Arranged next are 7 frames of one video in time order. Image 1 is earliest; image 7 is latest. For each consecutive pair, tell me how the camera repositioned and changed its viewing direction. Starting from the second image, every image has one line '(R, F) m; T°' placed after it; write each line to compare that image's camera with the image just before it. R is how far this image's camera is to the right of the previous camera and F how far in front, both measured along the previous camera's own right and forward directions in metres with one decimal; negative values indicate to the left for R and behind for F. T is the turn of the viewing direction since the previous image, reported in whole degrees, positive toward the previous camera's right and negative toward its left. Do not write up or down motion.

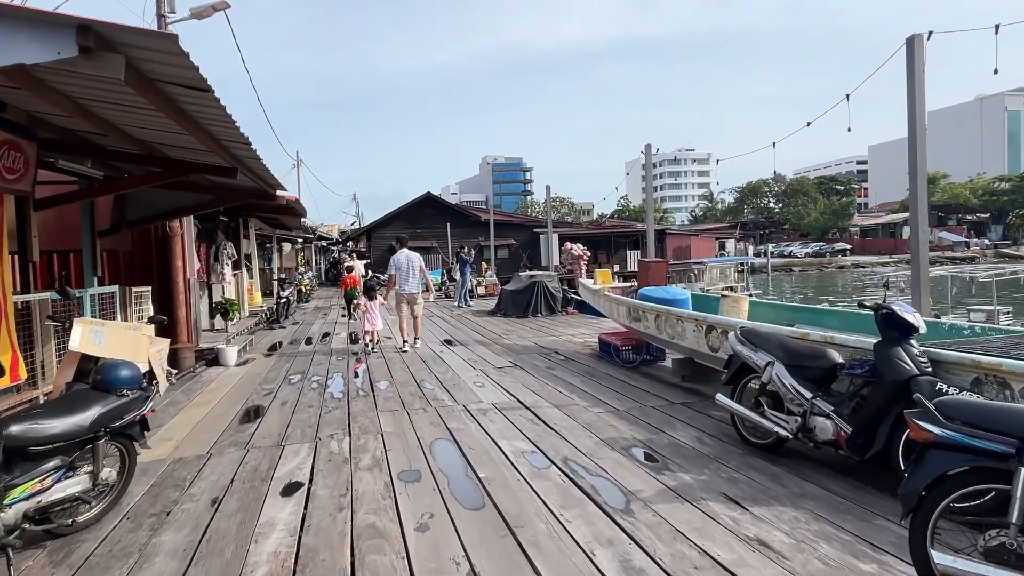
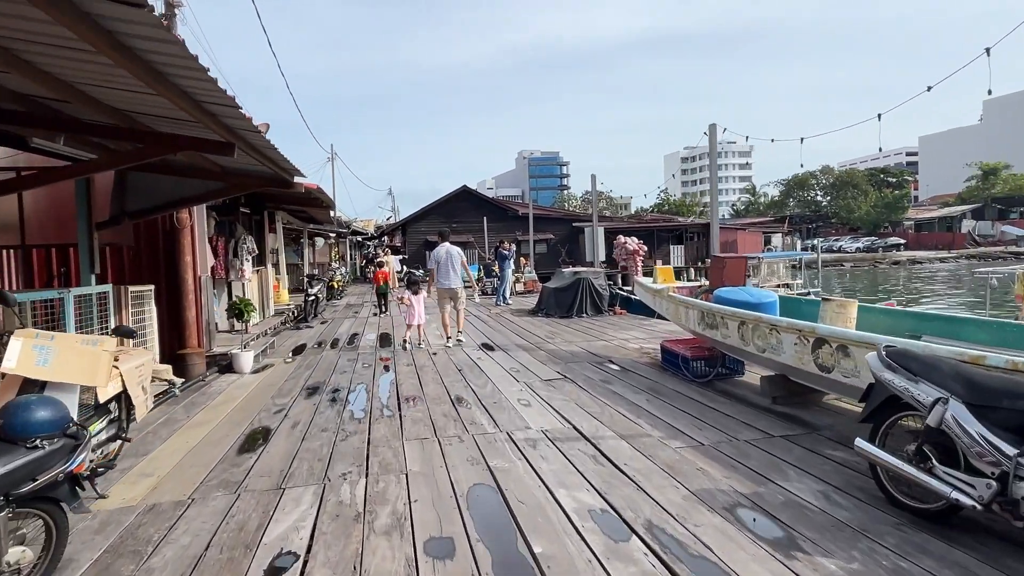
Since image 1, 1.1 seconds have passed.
(-0.1, +0.8) m; -3°
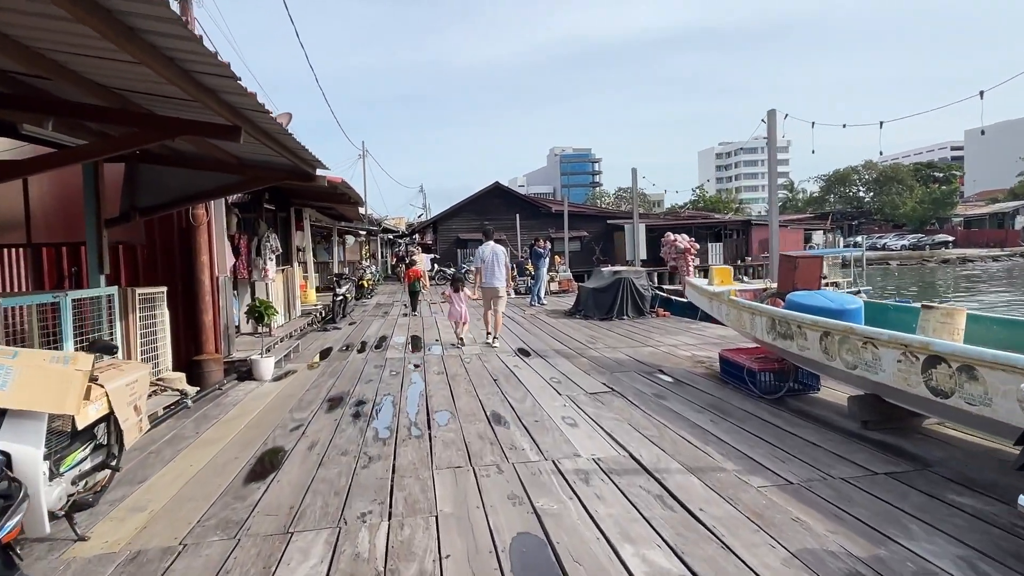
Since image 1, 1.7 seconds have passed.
(-0.1, +0.5) m; -3°
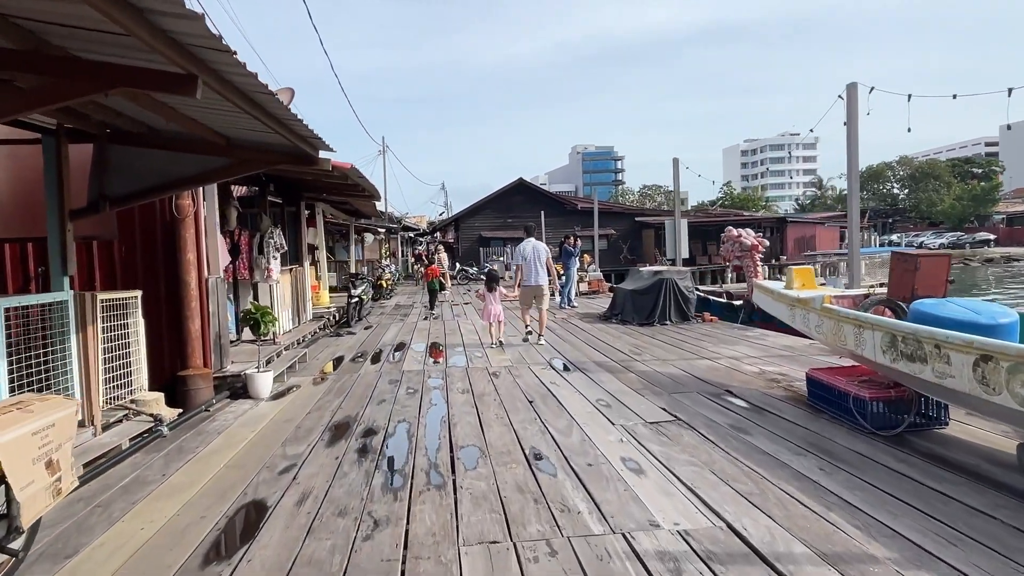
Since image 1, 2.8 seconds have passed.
(-0.1, +0.8) m; -2°
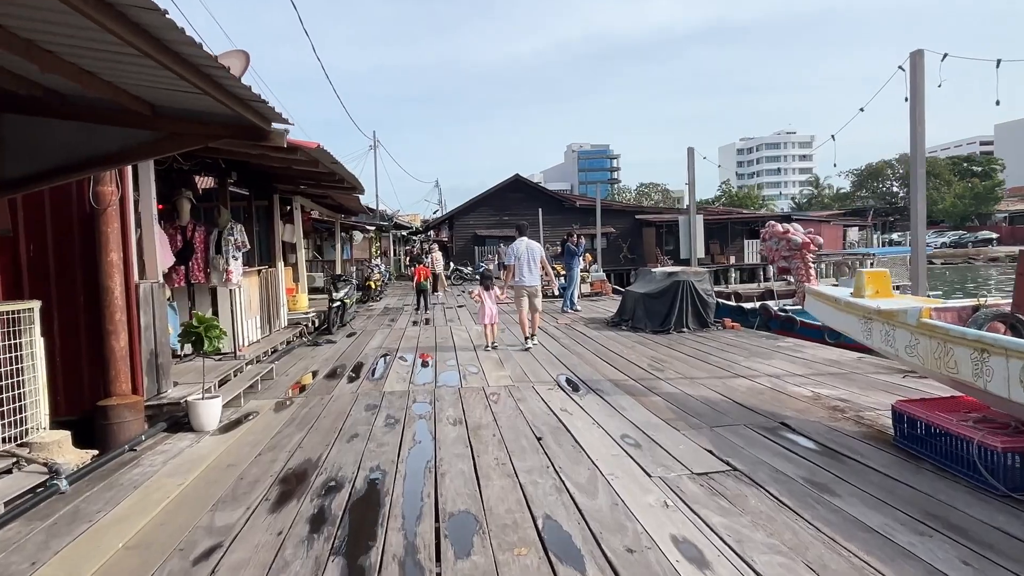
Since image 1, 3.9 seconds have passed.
(0.0, +0.8) m; 0°
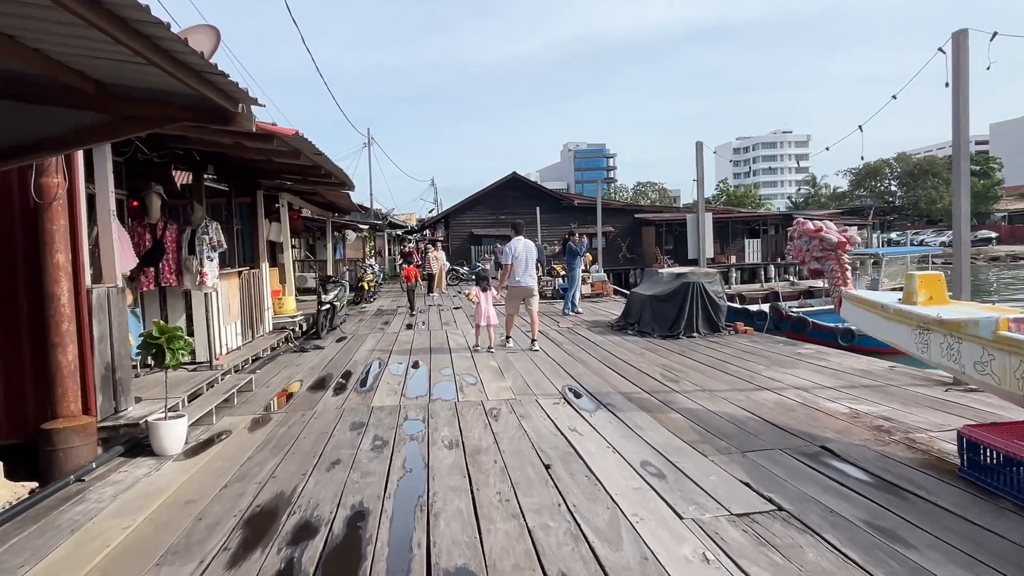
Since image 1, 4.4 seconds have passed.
(0.0, +0.4) m; 0°
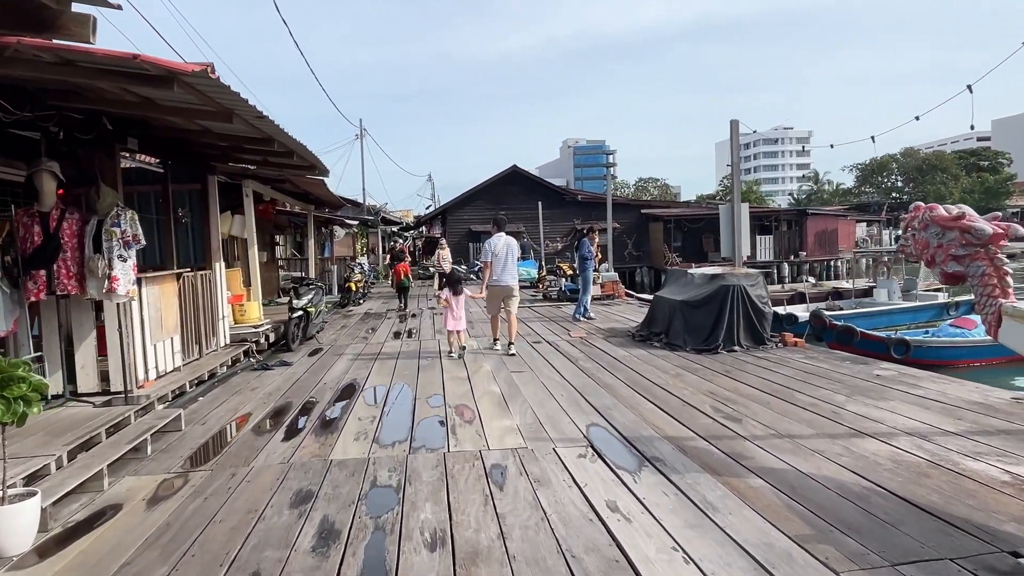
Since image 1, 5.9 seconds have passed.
(0.0, +1.1) m; 0°
